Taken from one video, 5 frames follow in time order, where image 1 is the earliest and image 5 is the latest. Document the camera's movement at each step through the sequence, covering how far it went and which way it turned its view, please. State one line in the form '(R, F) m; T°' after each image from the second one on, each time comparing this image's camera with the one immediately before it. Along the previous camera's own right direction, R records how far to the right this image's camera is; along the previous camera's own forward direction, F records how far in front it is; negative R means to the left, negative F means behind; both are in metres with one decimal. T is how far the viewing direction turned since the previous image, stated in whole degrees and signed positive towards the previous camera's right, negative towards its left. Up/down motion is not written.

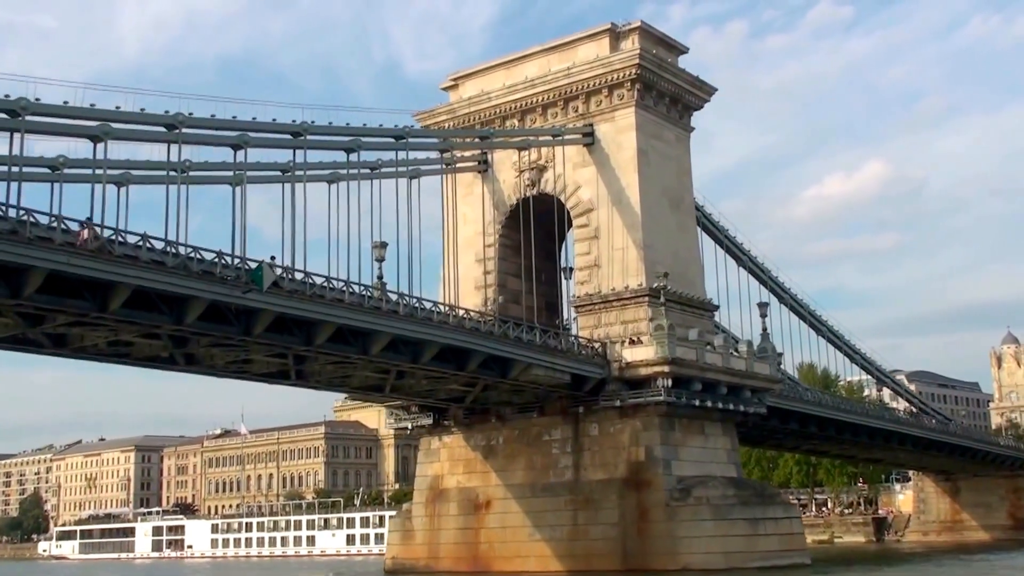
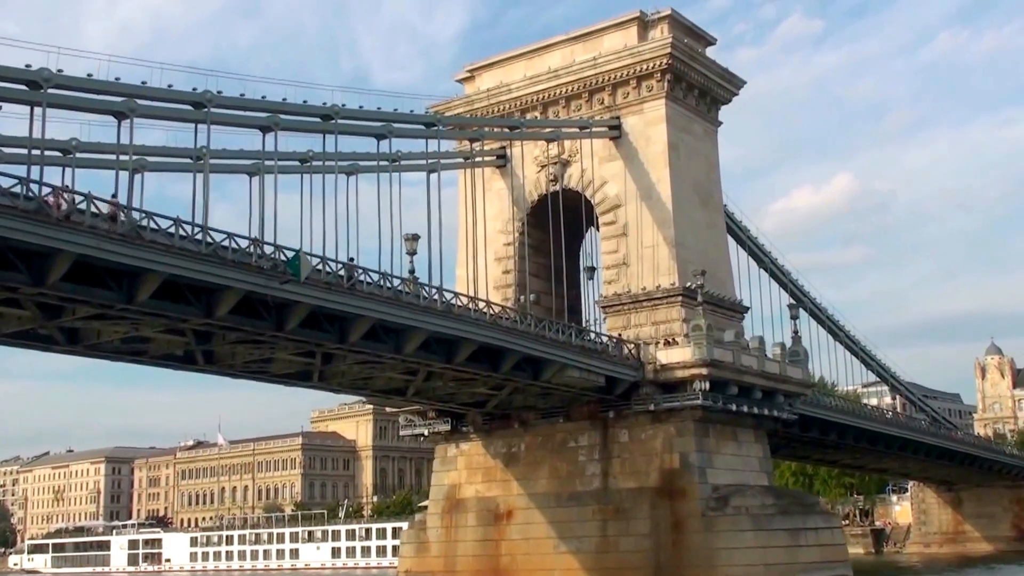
(-1.6, +1.7) m; +2°
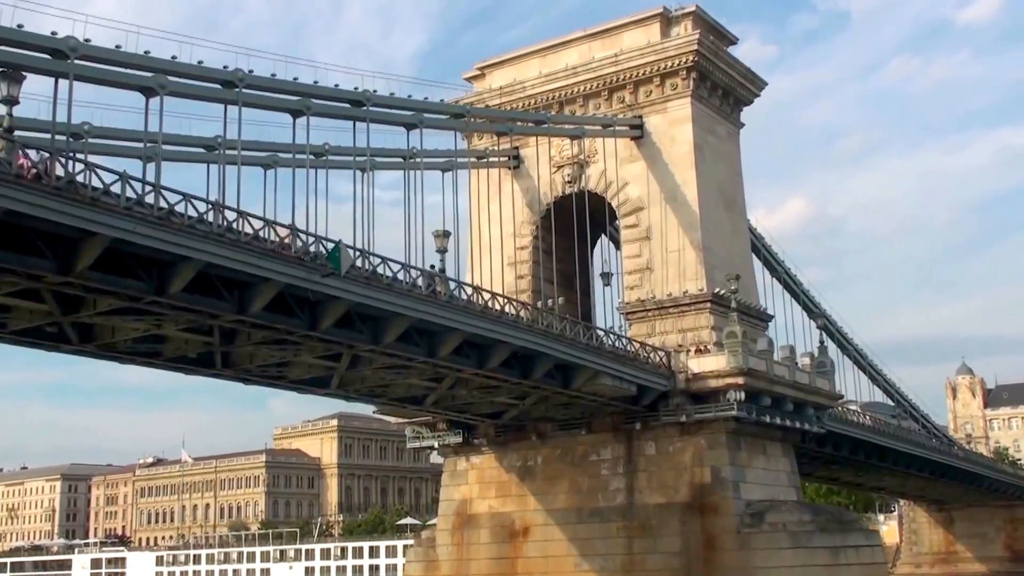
(-1.7, +1.7) m; +2°
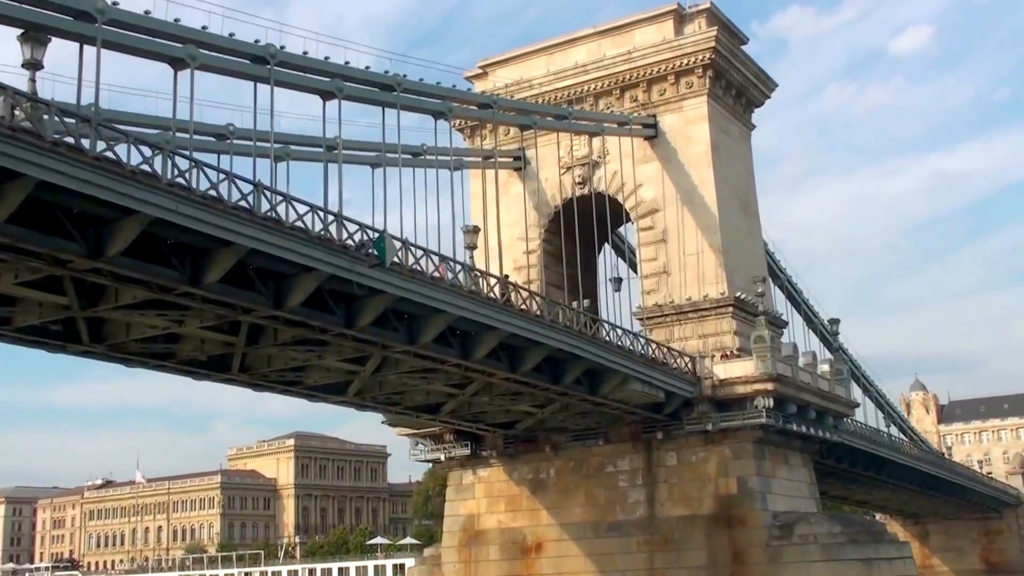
(-1.7, +1.5) m; +3°
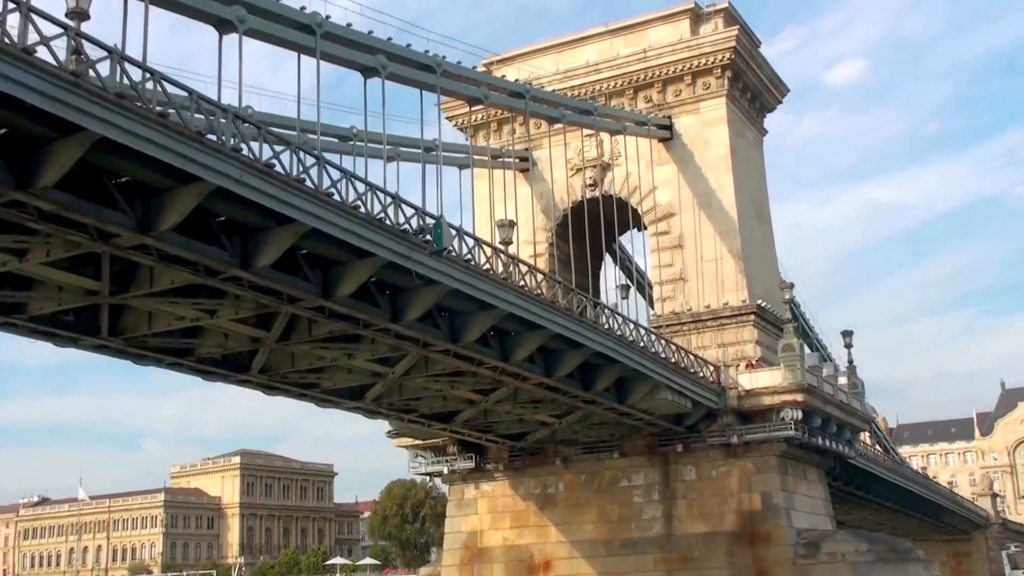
(-1.8, +1.5) m; +3°
